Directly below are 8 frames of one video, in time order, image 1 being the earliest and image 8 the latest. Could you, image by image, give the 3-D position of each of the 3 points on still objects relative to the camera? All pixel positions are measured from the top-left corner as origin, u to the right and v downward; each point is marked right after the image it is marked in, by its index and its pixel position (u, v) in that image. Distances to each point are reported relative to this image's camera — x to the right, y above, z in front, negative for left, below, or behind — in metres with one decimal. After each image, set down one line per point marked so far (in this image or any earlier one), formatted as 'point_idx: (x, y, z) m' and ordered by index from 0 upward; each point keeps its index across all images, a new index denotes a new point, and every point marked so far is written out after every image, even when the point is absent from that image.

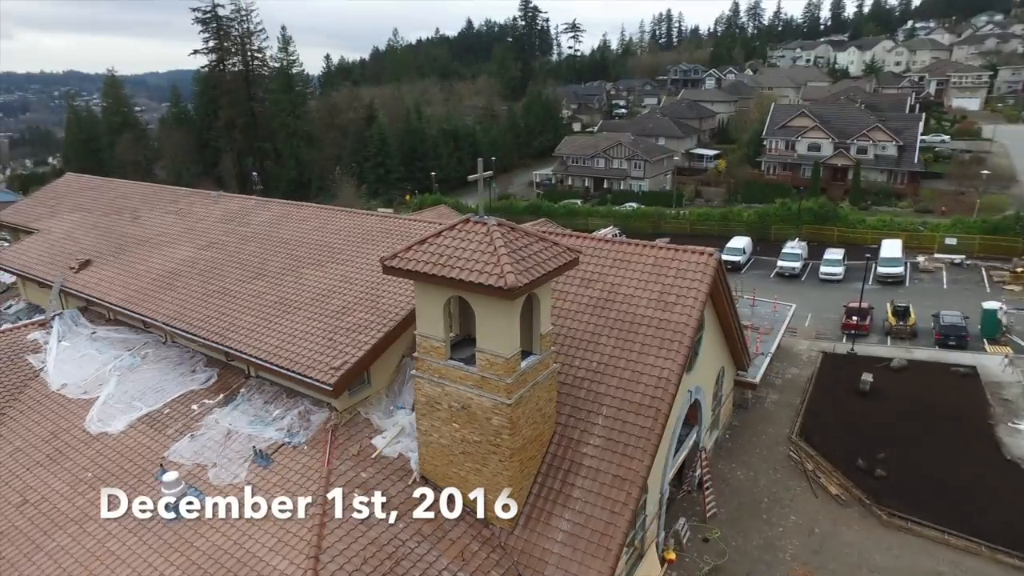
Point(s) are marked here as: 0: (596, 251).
0: (+1.8, +0.8, +13.5) m
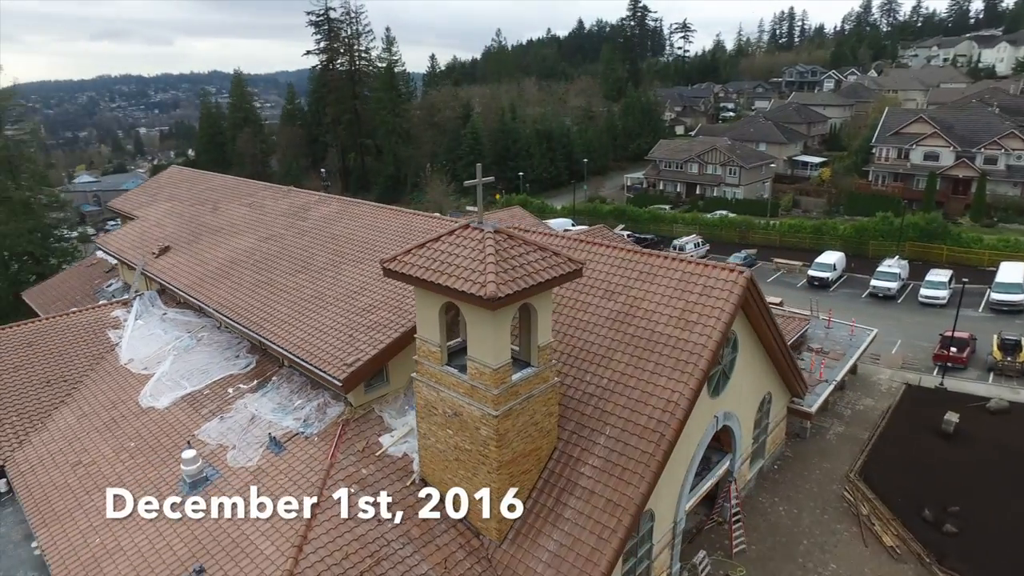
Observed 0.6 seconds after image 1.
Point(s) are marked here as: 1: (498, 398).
0: (+2.3, +0.5, +12.9) m
1: (-0.2, -1.7, +9.8) m
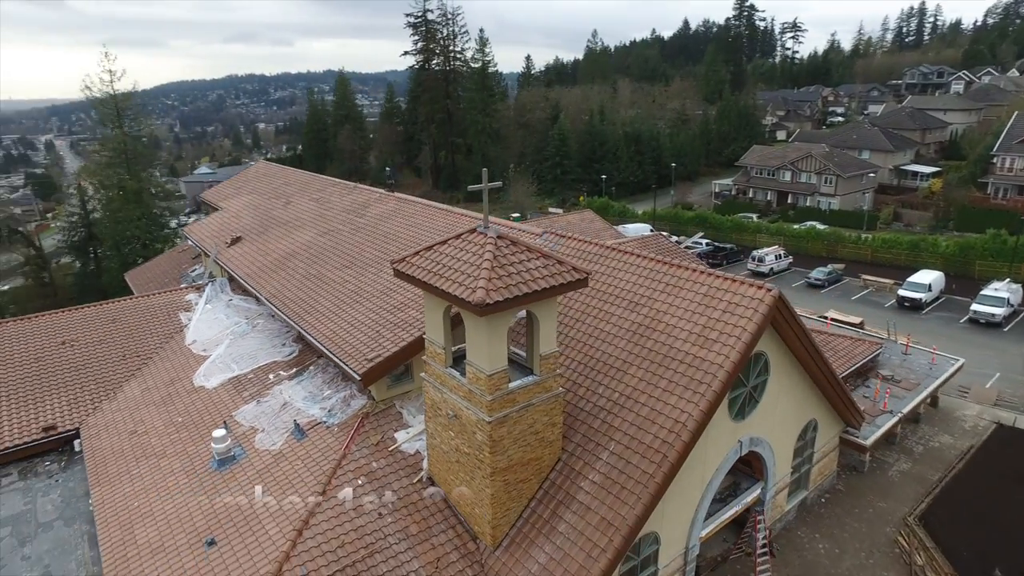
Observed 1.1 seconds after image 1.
0: (+2.7, +0.3, +12.5) m
1: (-0.3, -1.8, +9.7) m
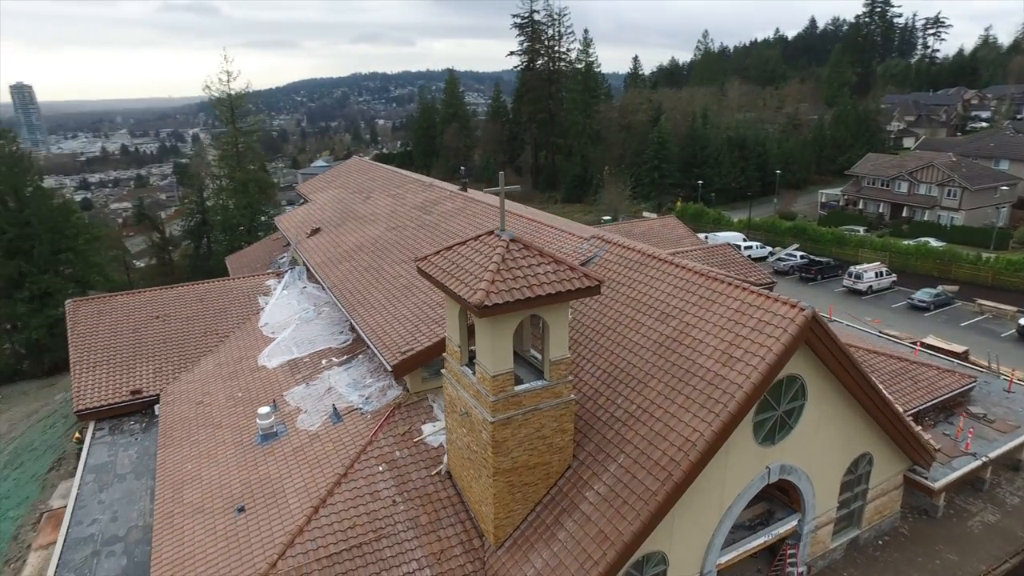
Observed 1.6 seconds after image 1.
0: (+3.3, +0.1, +12.0) m
1: (-0.2, -1.8, +9.8) m
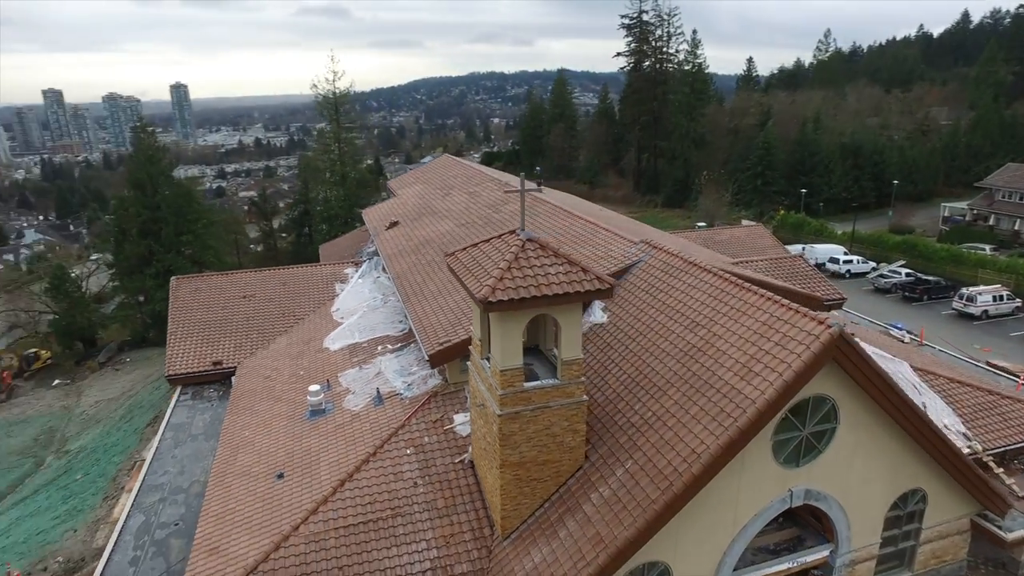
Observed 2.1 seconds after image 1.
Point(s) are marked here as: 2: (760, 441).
0: (+3.8, -0.1, +11.7) m
1: (-0.1, -1.8, +10.1) m
2: (+3.8, -2.4, +9.9) m
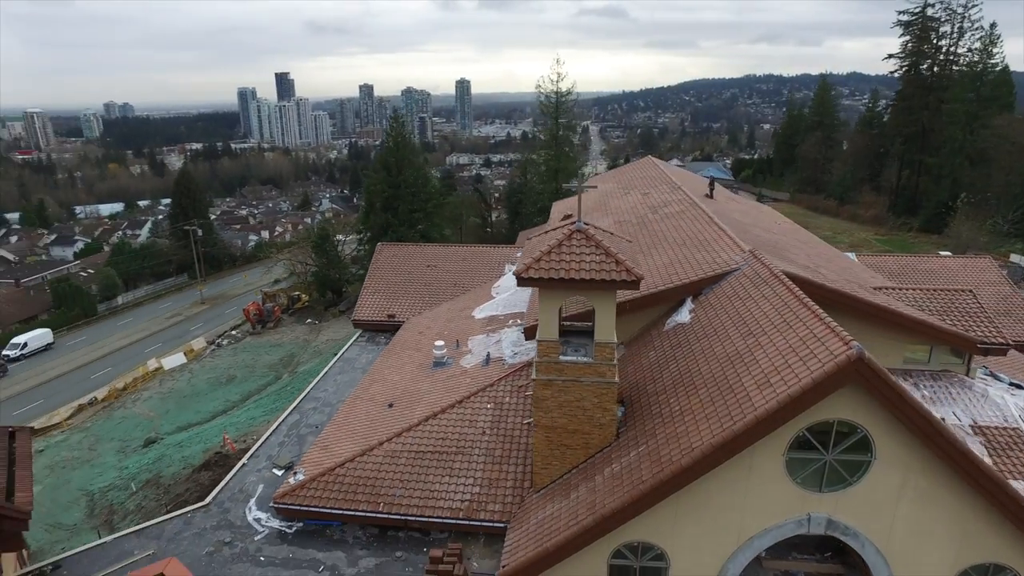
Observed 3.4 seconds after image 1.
0: (+4.9, -0.3, +11.5) m
1: (+0.5, -1.4, +11.5) m
2: (+4.0, -2.6, +9.9) m
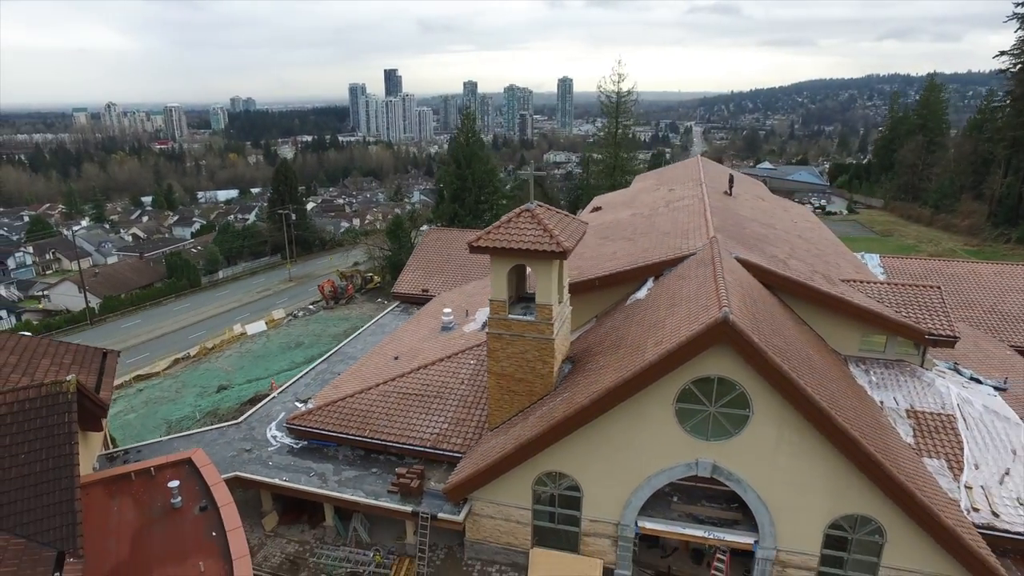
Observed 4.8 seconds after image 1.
0: (+4.0, +0.1, +13.2) m
1: (-0.4, -0.8, +13.8) m
2: (+2.7, -2.1, +11.8) m
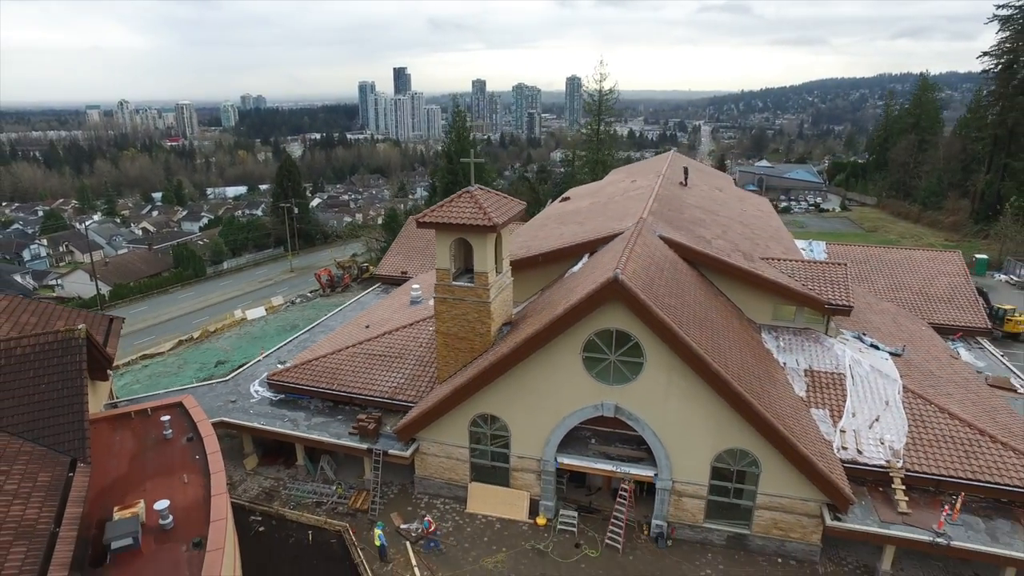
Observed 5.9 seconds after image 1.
0: (+2.6, +0.8, +15.4) m
1: (-1.8, 0.0, +16.0) m
2: (+1.3, -1.4, +14.0) m
